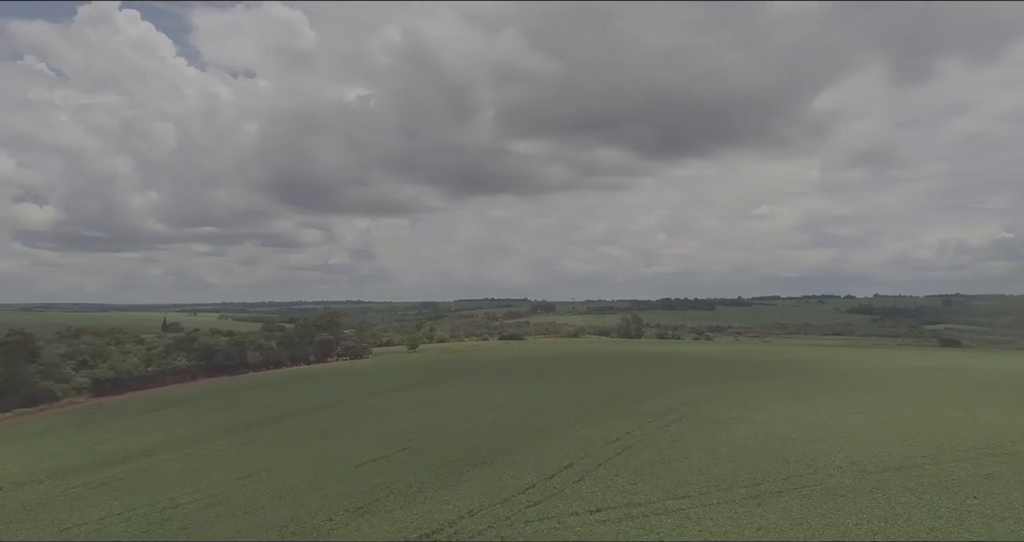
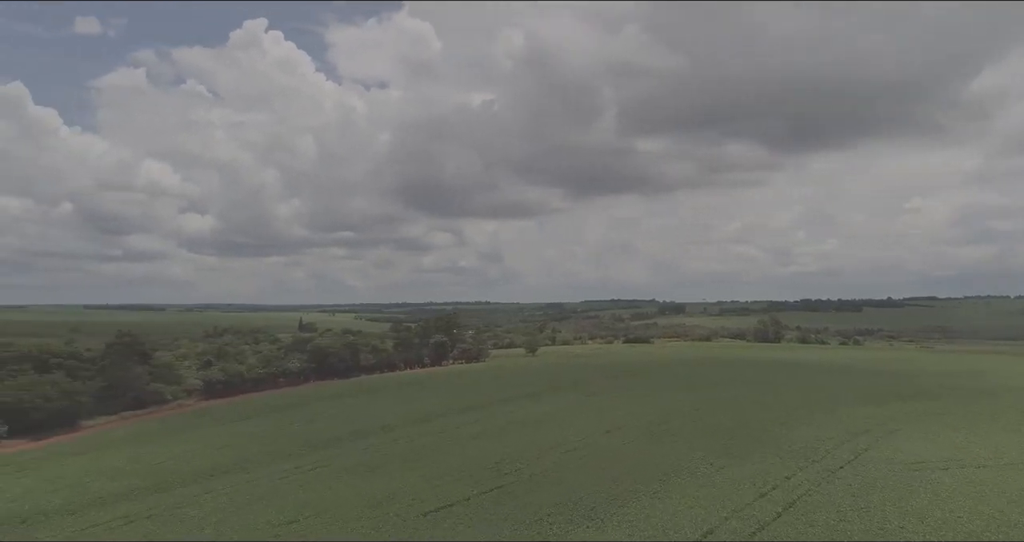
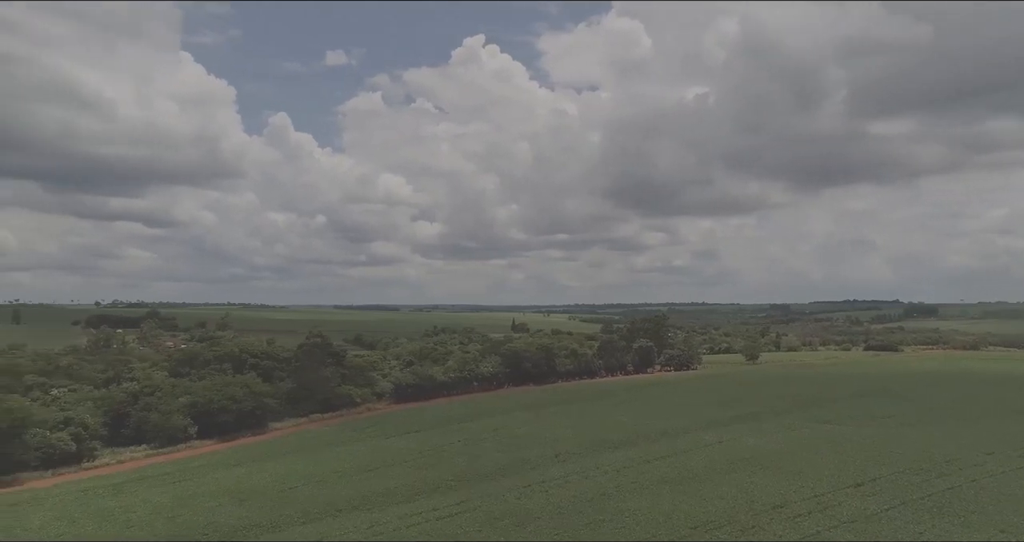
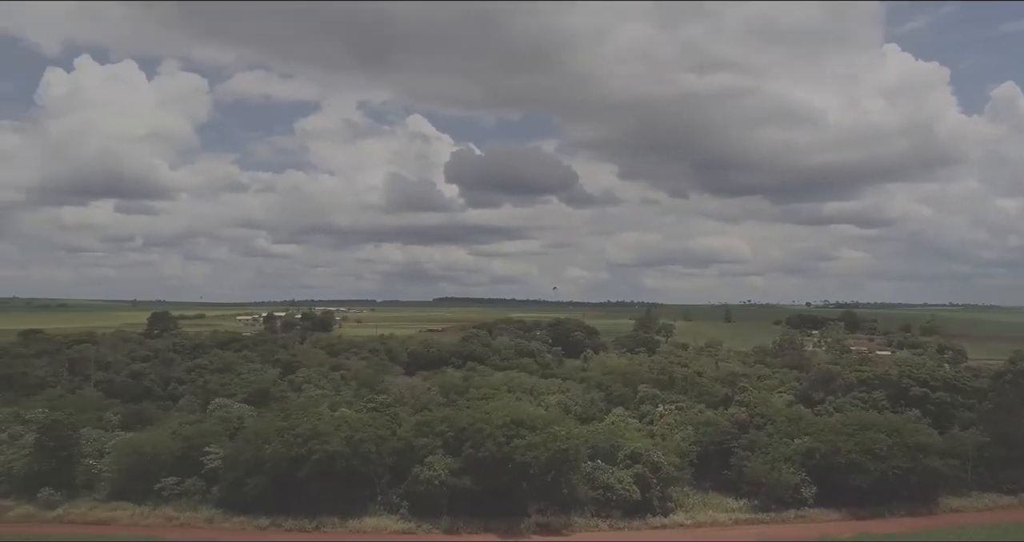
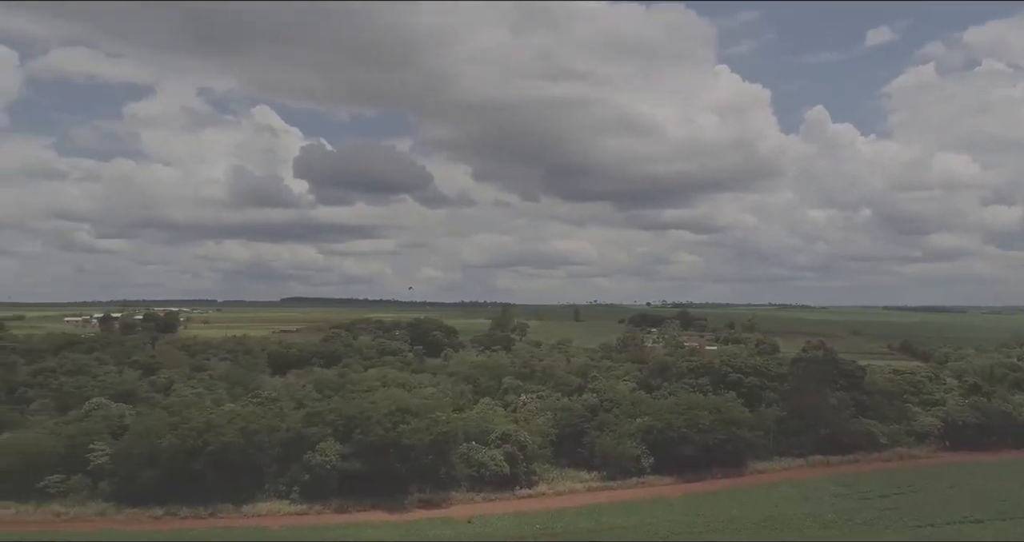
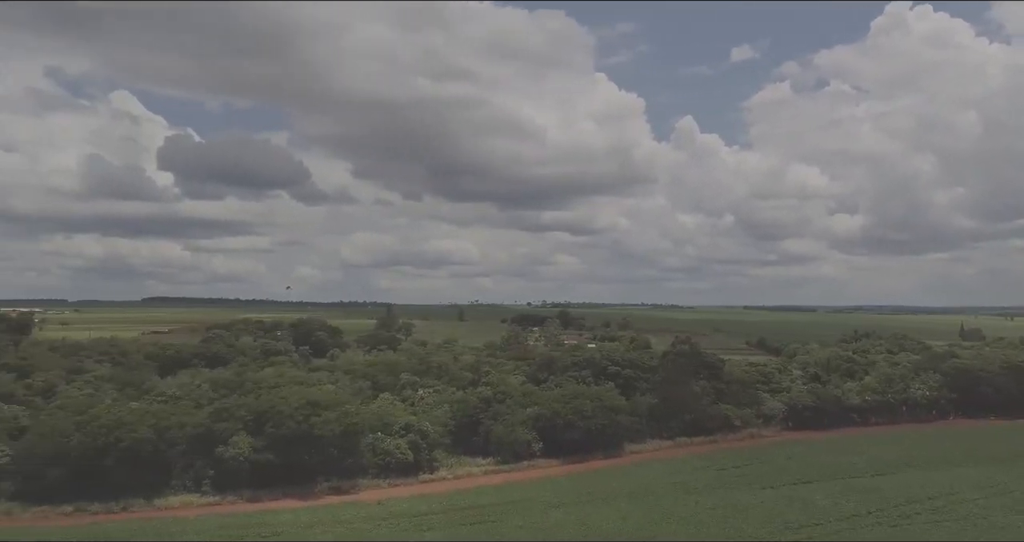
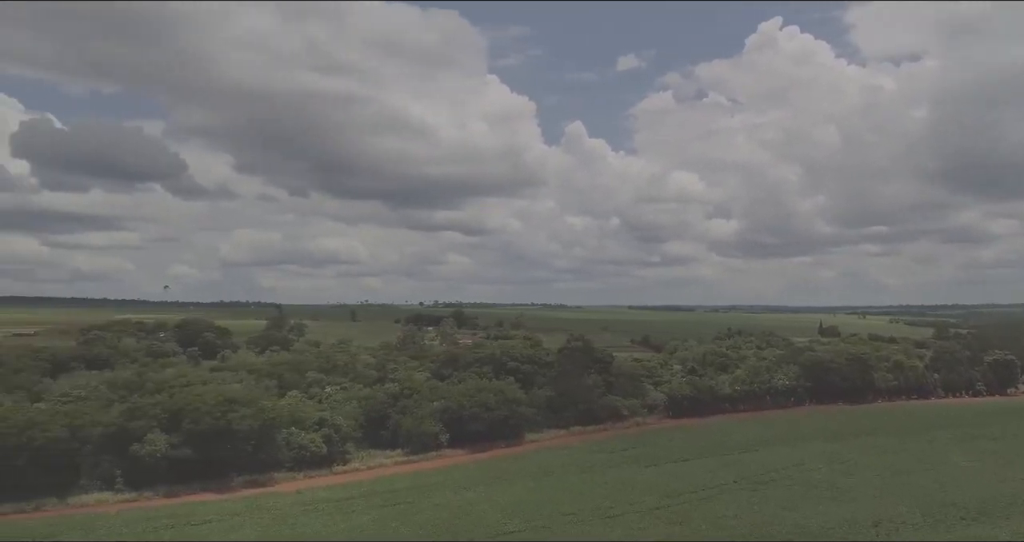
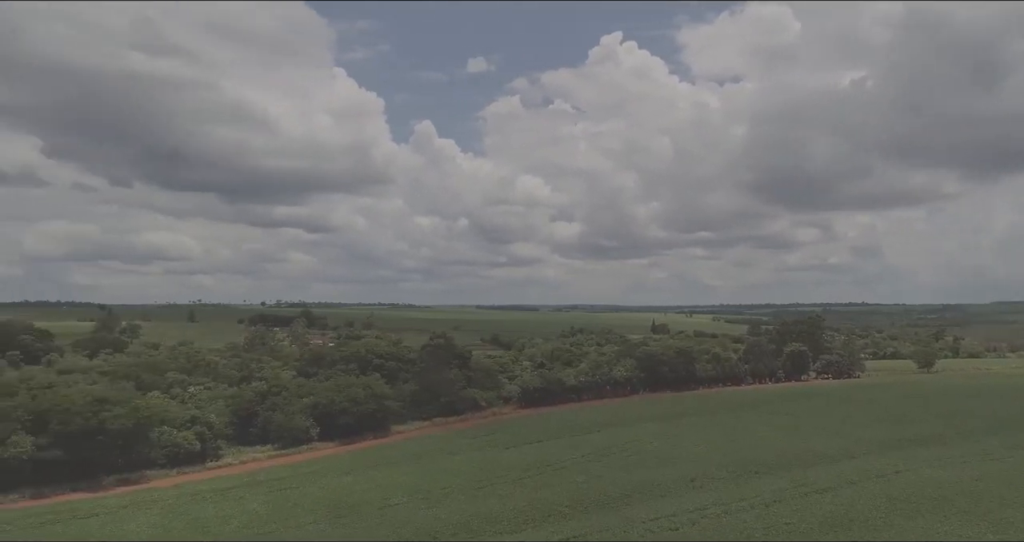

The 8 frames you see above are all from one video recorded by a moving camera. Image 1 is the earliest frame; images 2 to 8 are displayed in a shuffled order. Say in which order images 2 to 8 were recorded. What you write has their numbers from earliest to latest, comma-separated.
2, 3, 8, 7, 6, 5, 4
